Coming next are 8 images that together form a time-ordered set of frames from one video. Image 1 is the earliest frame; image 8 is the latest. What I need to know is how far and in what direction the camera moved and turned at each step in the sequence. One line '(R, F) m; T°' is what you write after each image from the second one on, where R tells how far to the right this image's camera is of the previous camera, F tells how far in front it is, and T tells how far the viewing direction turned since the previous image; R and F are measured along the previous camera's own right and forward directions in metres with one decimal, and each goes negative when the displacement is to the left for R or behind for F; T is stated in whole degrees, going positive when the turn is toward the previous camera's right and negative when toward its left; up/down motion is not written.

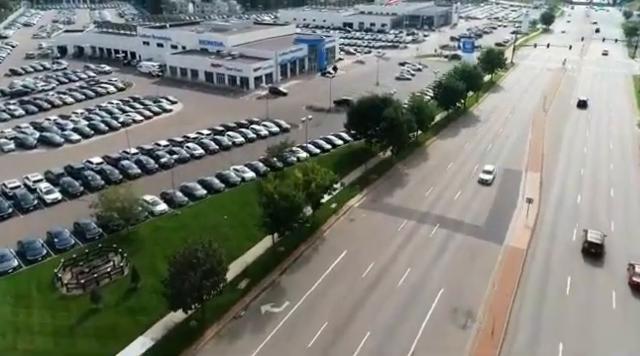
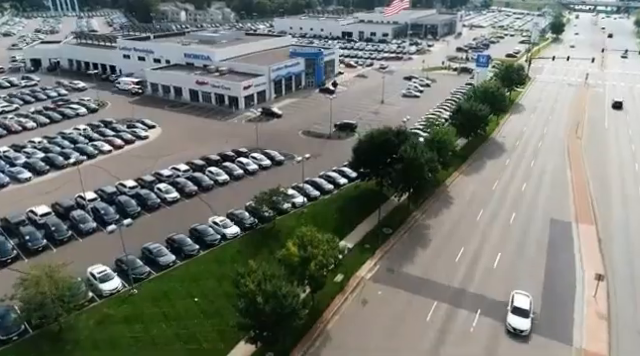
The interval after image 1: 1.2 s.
(-0.2, +8.5) m; 0°
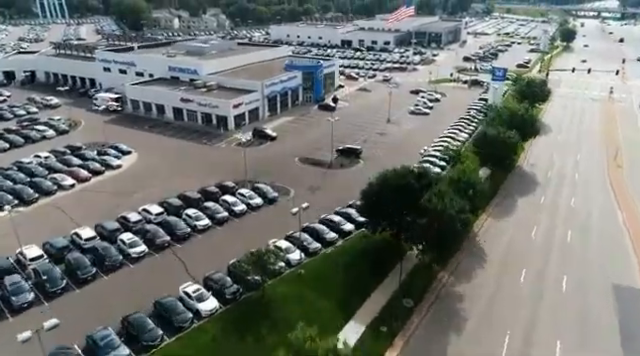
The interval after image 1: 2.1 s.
(-0.2, +7.5) m; 0°
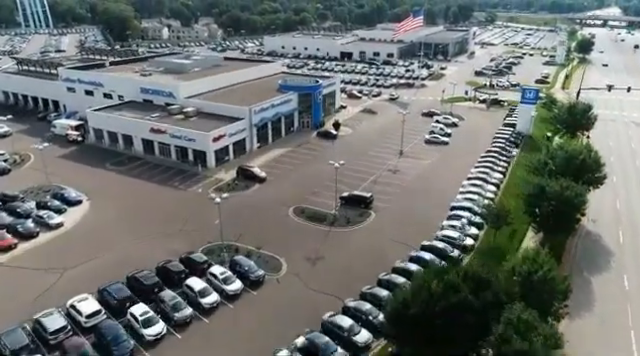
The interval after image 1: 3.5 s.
(-0.2, +10.7) m; 0°
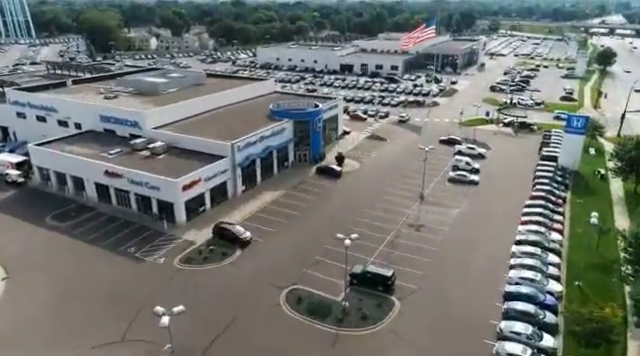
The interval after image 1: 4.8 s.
(-0.3, +10.9) m; 0°
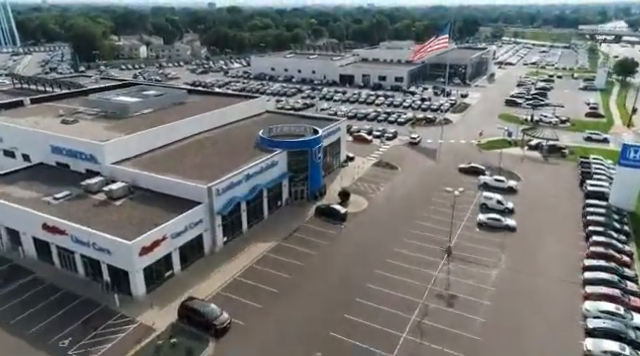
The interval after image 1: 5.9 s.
(-0.2, +8.8) m; 0°
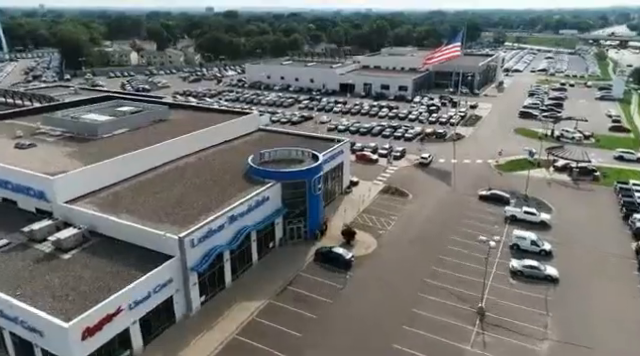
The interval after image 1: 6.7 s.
(-0.1, +6.8) m; 0°
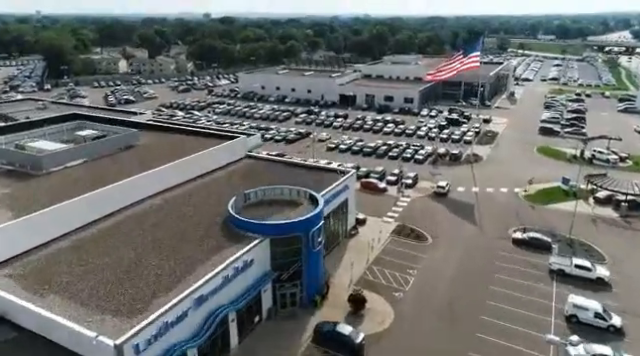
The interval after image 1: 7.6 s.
(-0.1, +8.1) m; 0°
